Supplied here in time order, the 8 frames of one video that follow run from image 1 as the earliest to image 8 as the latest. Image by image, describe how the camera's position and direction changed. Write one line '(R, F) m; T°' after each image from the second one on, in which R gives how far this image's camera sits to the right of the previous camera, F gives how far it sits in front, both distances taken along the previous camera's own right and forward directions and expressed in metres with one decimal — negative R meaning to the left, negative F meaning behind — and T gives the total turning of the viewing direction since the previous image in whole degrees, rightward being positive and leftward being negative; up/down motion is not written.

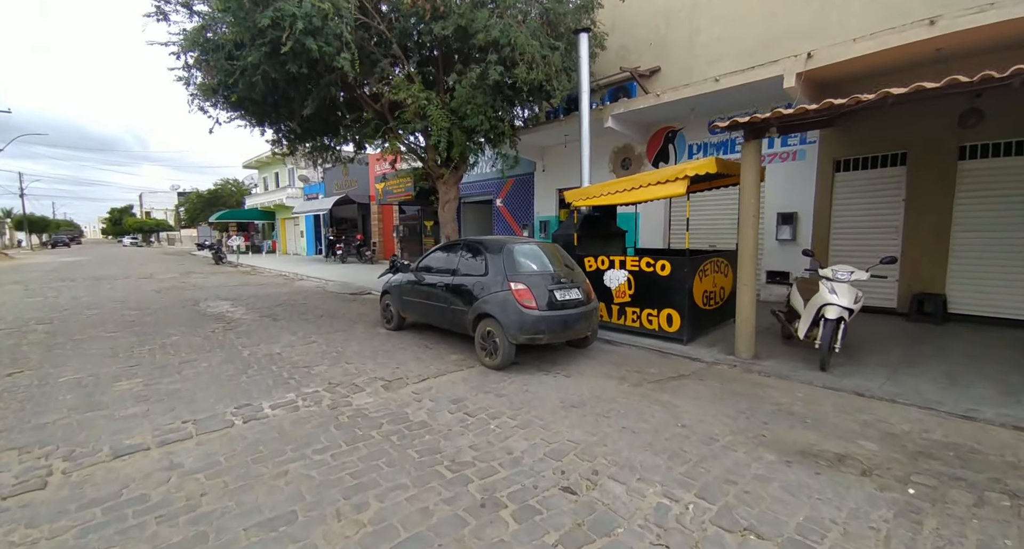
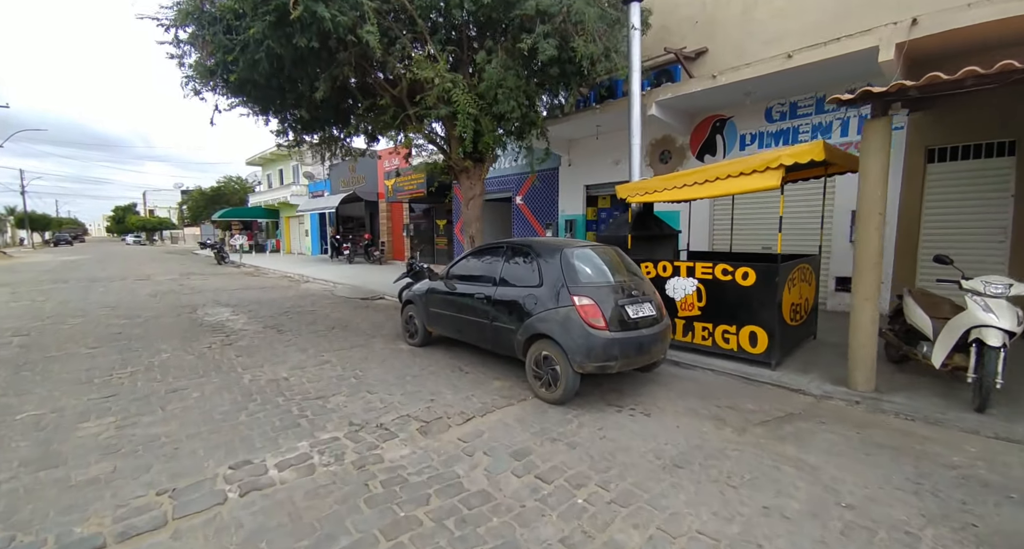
(-0.5, +0.9) m; 0°
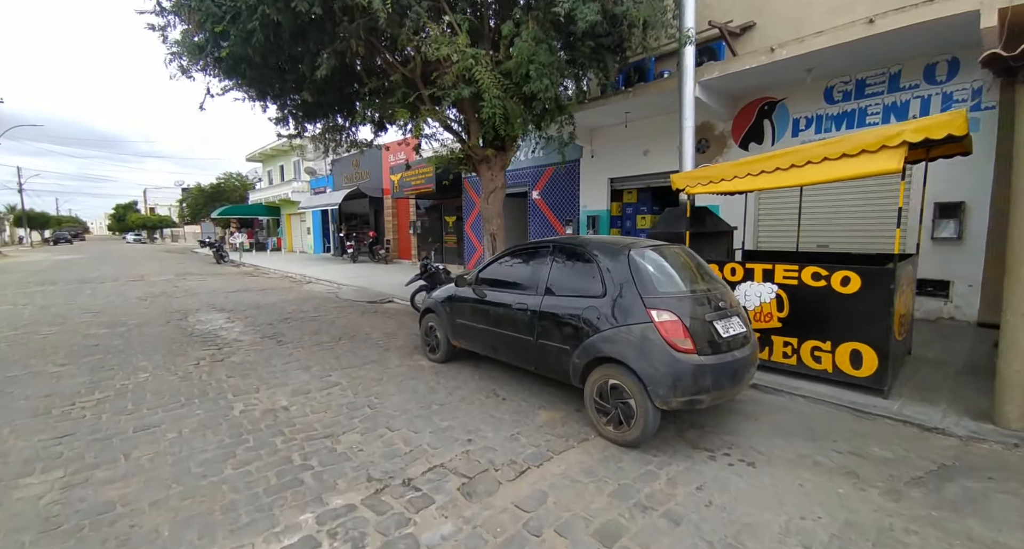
(-0.4, +0.9) m; 0°
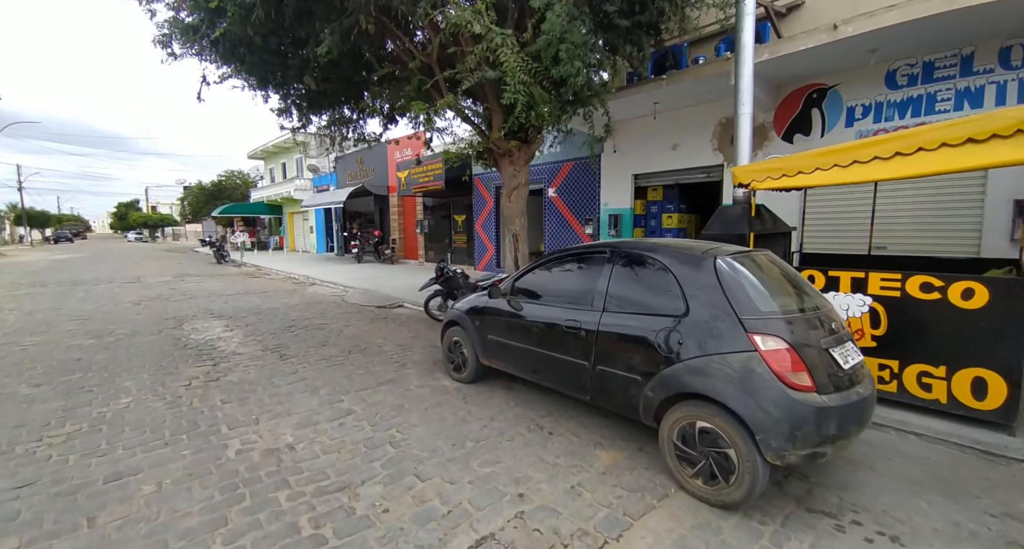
(-0.3, +0.7) m; 0°
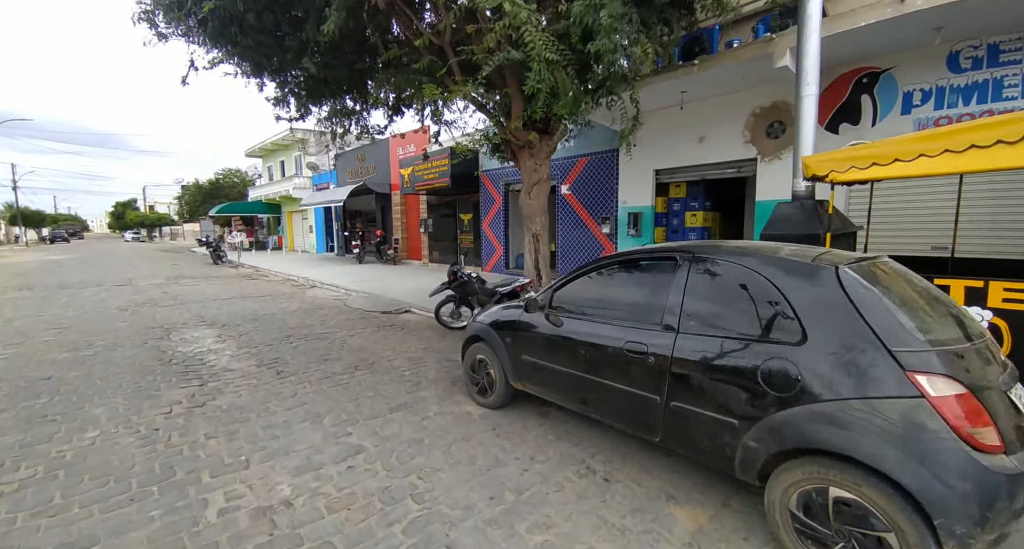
(-0.3, +0.6) m; 0°
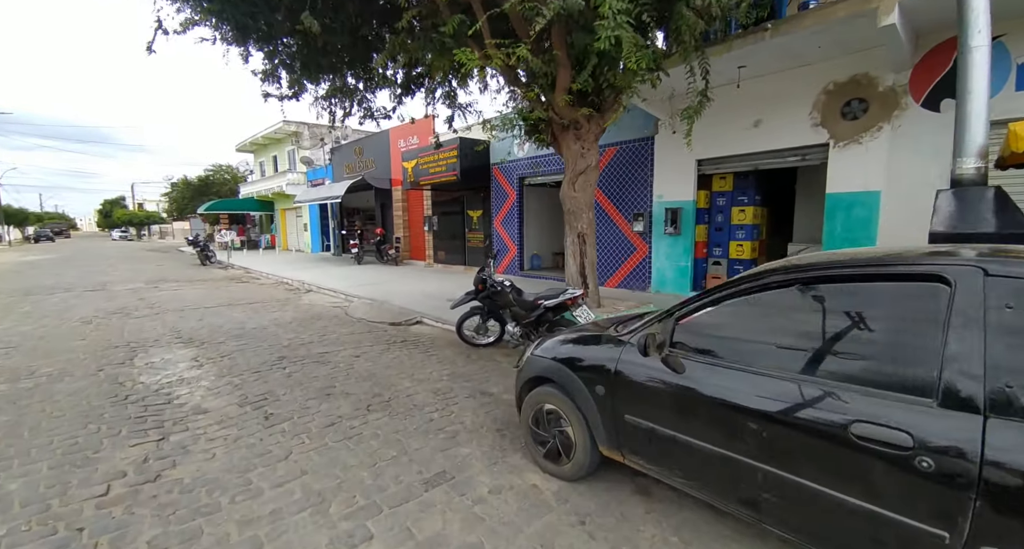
(-0.5, +1.2) m; +1°
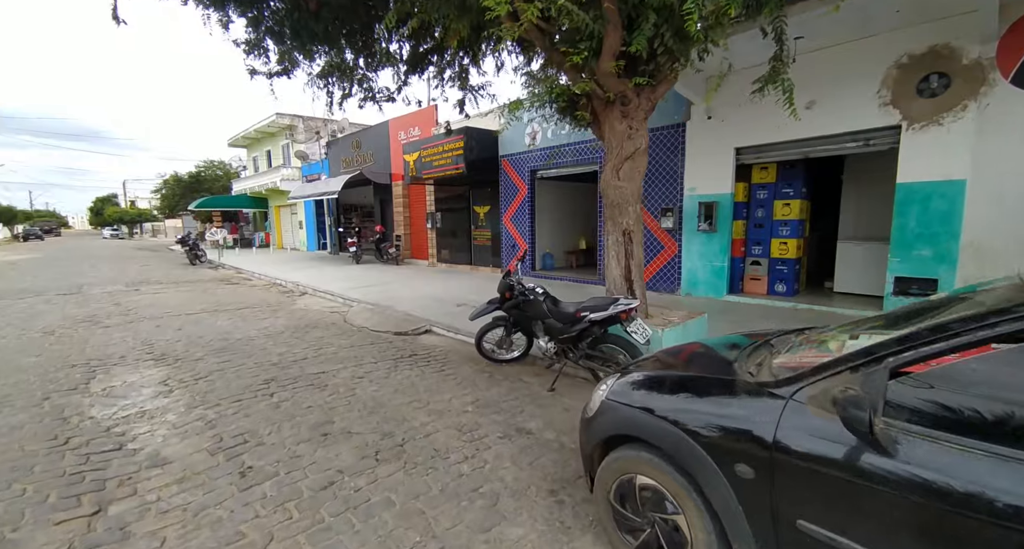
(-0.3, +0.9) m; 0°
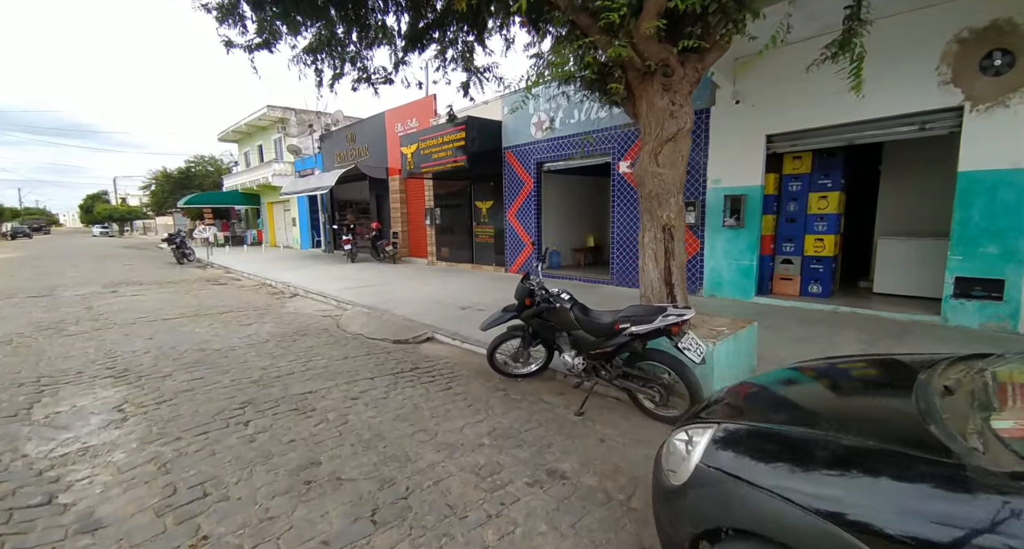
(-0.2, +0.7) m; 0°
